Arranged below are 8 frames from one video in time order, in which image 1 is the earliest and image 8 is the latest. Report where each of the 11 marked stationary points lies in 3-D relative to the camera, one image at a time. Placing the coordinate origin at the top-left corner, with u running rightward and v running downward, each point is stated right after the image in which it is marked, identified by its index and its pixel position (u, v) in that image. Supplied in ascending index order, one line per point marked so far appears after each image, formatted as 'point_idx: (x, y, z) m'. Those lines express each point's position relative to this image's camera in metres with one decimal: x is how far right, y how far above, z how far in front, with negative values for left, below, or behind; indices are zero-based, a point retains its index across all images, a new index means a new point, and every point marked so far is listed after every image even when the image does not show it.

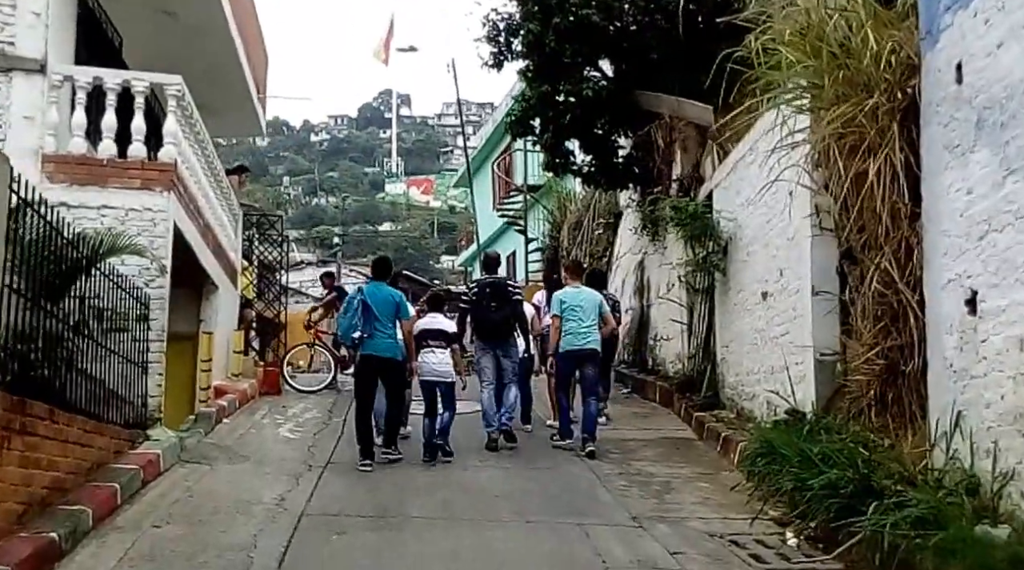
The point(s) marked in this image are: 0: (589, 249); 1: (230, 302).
0: (+1.3, +0.6, +15.9) m
1: (-3.0, -0.2, +10.0) m
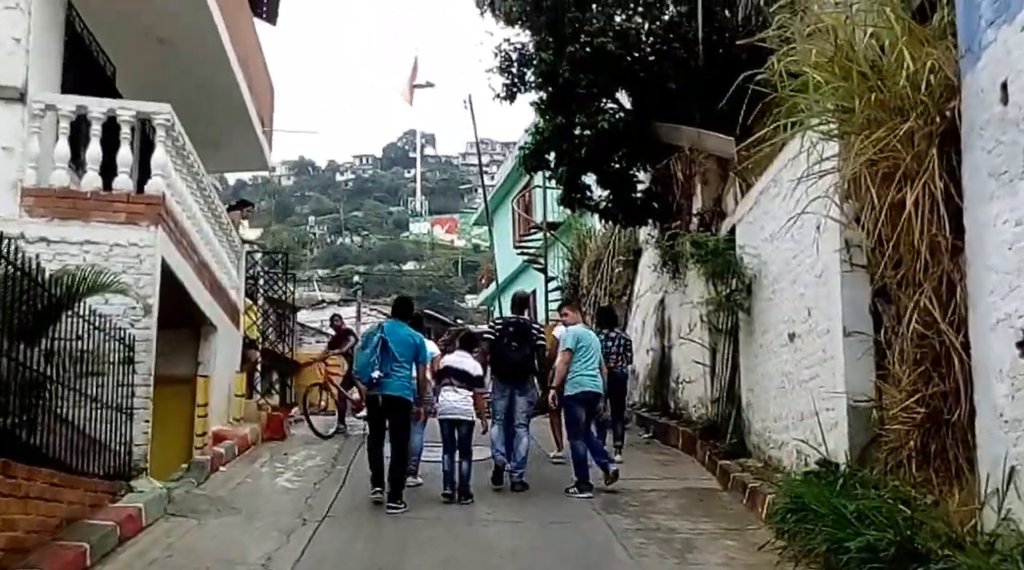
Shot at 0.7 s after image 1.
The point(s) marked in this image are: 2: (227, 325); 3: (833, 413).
0: (+1.6, 0.0, +15.4) m
1: (-2.9, -0.6, +9.6) m
2: (-2.9, -0.4, +9.4) m
3: (+2.4, -0.9, +6.8) m
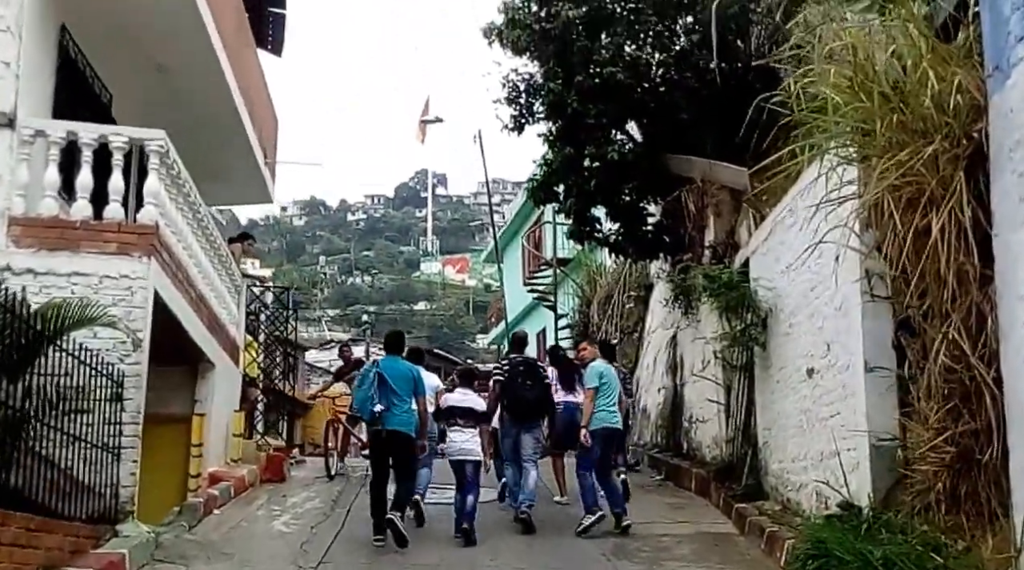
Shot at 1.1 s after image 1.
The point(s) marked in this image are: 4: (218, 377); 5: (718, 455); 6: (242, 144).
0: (+1.7, -0.6, +15.1) m
1: (-2.8, -0.9, +9.3) m
2: (-2.8, -0.7, +9.1) m
3: (+2.4, -1.2, +6.5) m
4: (-2.8, -0.9, +8.7) m
5: (+2.1, -1.7, +9.5) m
6: (-2.9, +1.5, +10.0) m
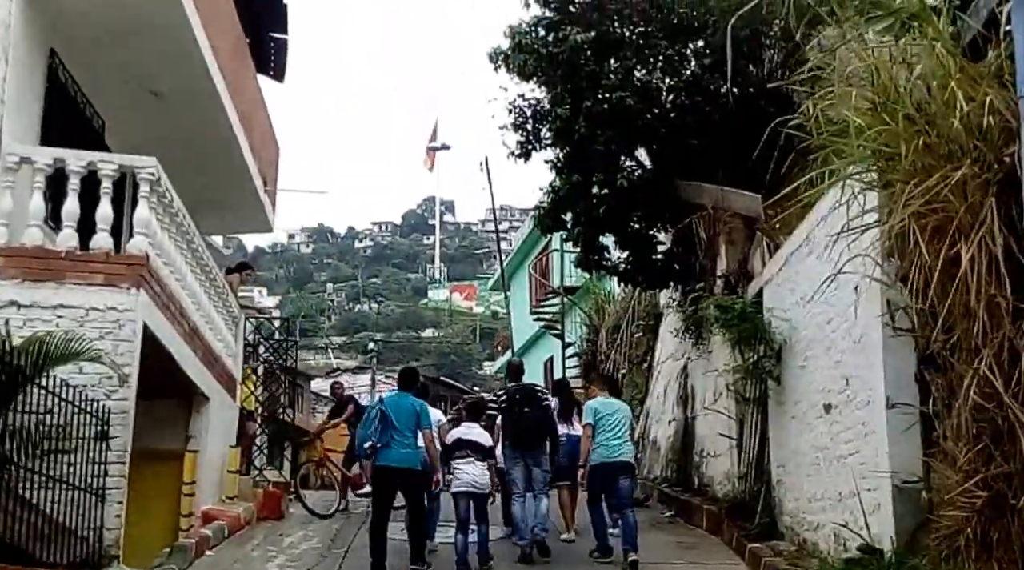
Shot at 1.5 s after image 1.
0: (+1.8, -1.1, +14.8) m
1: (-2.8, -1.2, +9.0) m
2: (-2.8, -1.0, +8.8) m
3: (+2.4, -1.4, +6.1) m
4: (-2.7, -1.2, +8.5) m
5: (+2.1, -2.0, +9.2) m
6: (-2.9, +1.2, +9.8) m
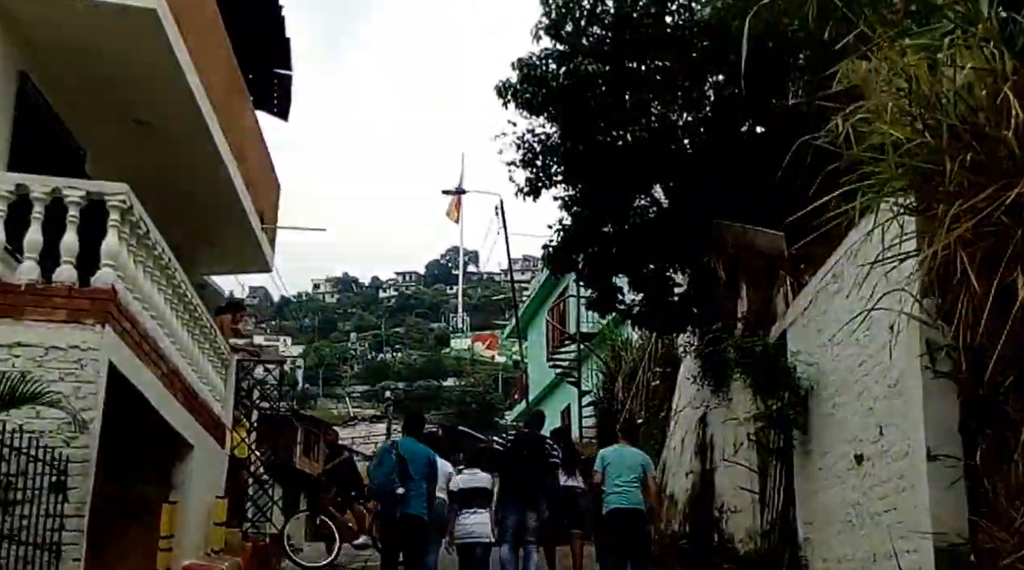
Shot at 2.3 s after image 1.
0: (+2.0, -1.8, +14.1) m
1: (-2.7, -1.6, +8.5) m
2: (-2.7, -1.4, +8.3) m
3: (+2.4, -1.6, +5.5) m
4: (-2.7, -1.5, +7.9) m
5: (+2.2, -2.4, +8.5) m
6: (-2.8, +0.8, +9.4) m
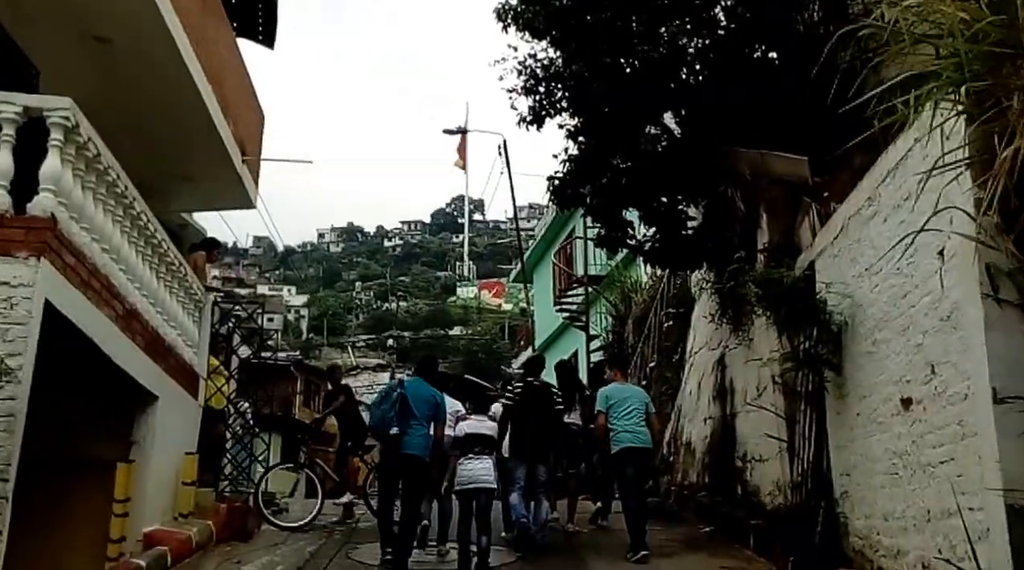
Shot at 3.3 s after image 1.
0: (+2.1, -0.9, +13.3) m
1: (-2.7, -1.1, +7.7) m
2: (-2.7, -0.9, +7.5) m
3: (+2.4, -1.2, +4.7) m
4: (-2.7, -1.0, +7.1) m
5: (+2.2, -1.8, +7.7) m
6: (-2.8, +1.4, +8.5) m
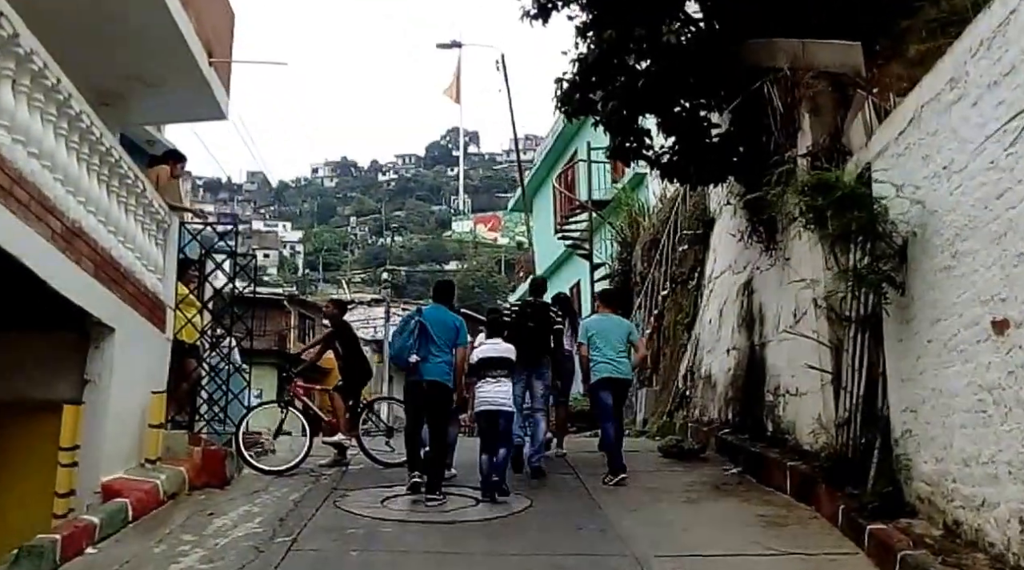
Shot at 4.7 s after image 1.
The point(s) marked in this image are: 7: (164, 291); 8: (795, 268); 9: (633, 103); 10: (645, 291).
0: (+2.1, +0.2, +12.4) m
1: (-2.7, -0.5, +6.8) m
2: (-2.7, -0.3, +6.6) m
3: (+2.4, -0.7, +3.8) m
4: (-2.6, -0.4, +6.2) m
5: (+2.3, -1.2, +6.9) m
6: (-2.8, +2.0, +7.4) m
7: (-2.7, +0.1, +7.2) m
8: (+2.3, +0.1, +7.5) m
9: (+1.1, +1.7, +8.7) m
10: (+1.9, -0.1, +13.5) m
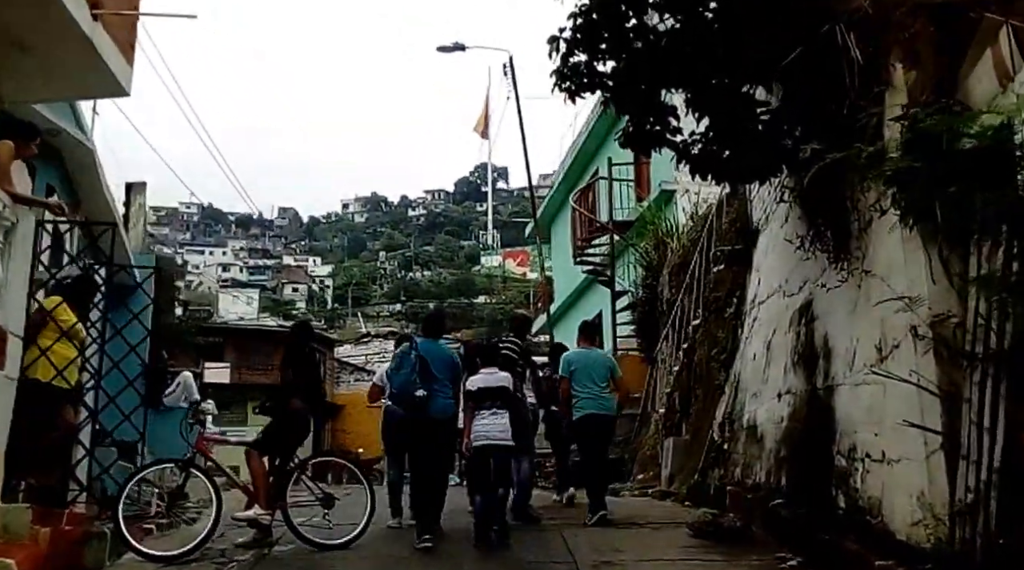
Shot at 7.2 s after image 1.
0: (+2.1, -0.1, +10.3) m
1: (-2.8, -0.5, +4.9) m
2: (-2.8, -0.4, +4.7) m
3: (+2.2, -0.7, +1.7) m
4: (-2.8, -0.5, +4.3) m
5: (+2.1, -1.3, +4.8) m
6: (-2.9, +1.9, +5.6) m
7: (-2.9, 0.0, +5.3) m
8: (+2.1, 0.0, +5.4) m
9: (+1.0, +1.5, +6.7) m
10: (+2.0, -0.4, +11.5) m
